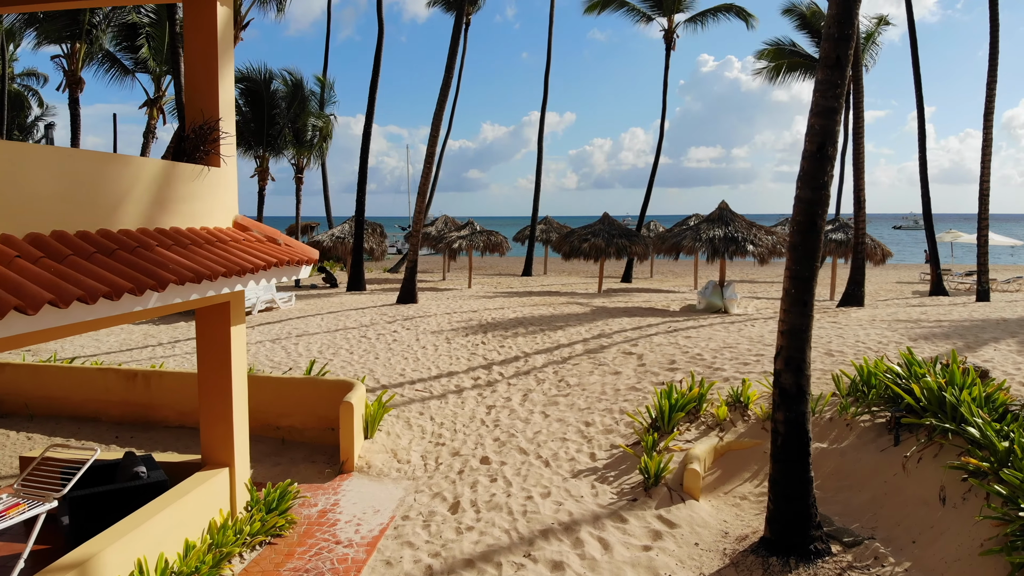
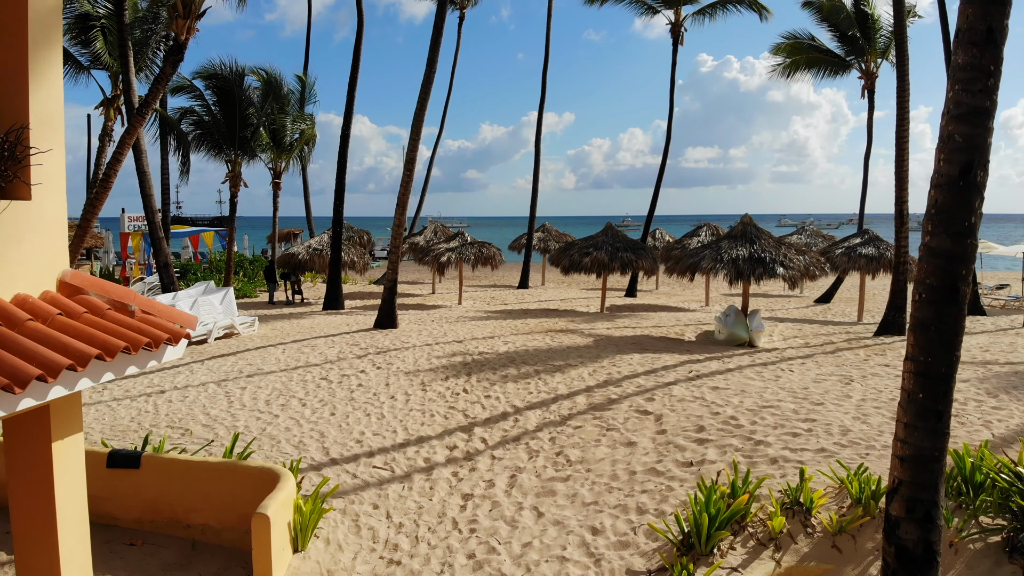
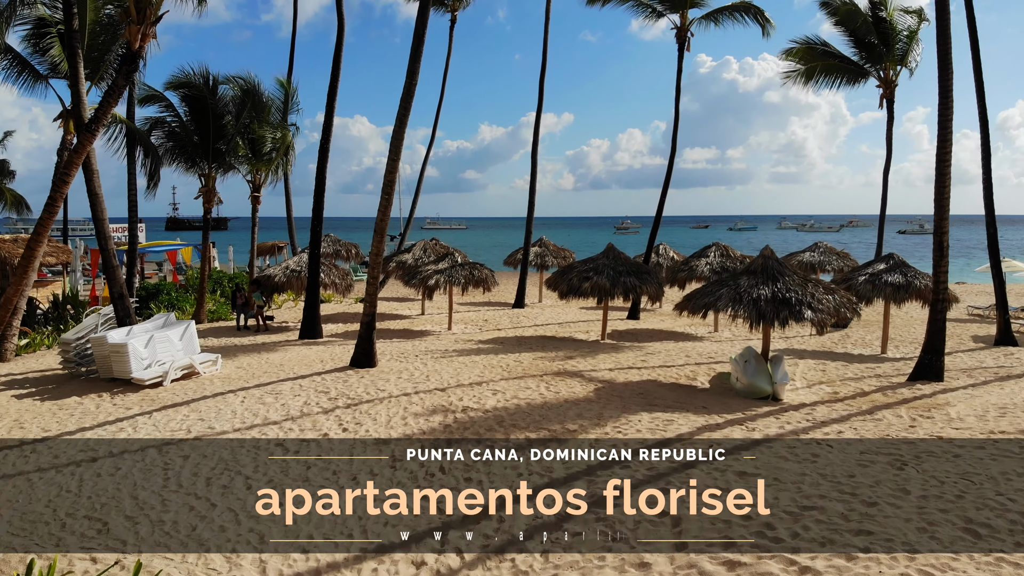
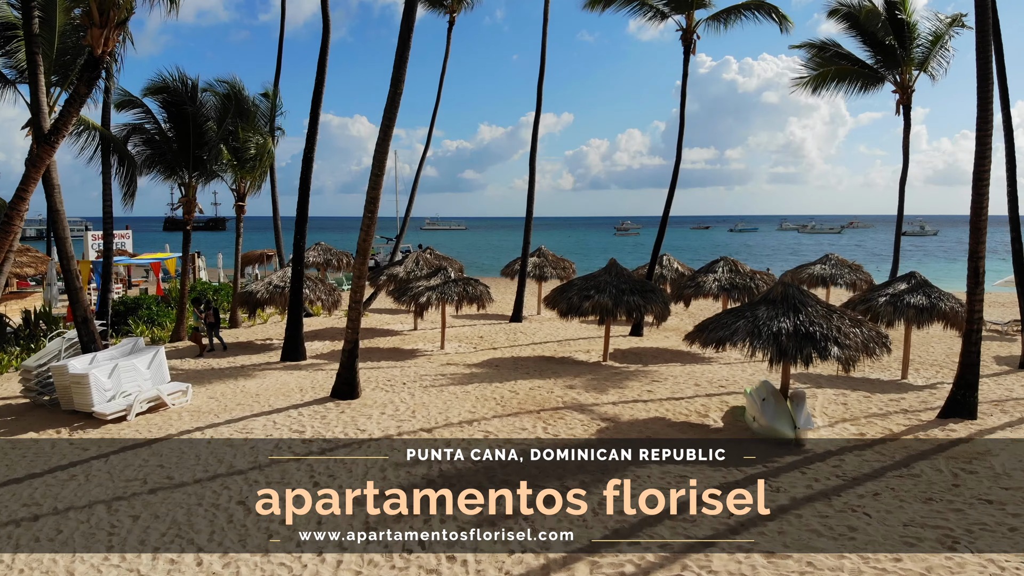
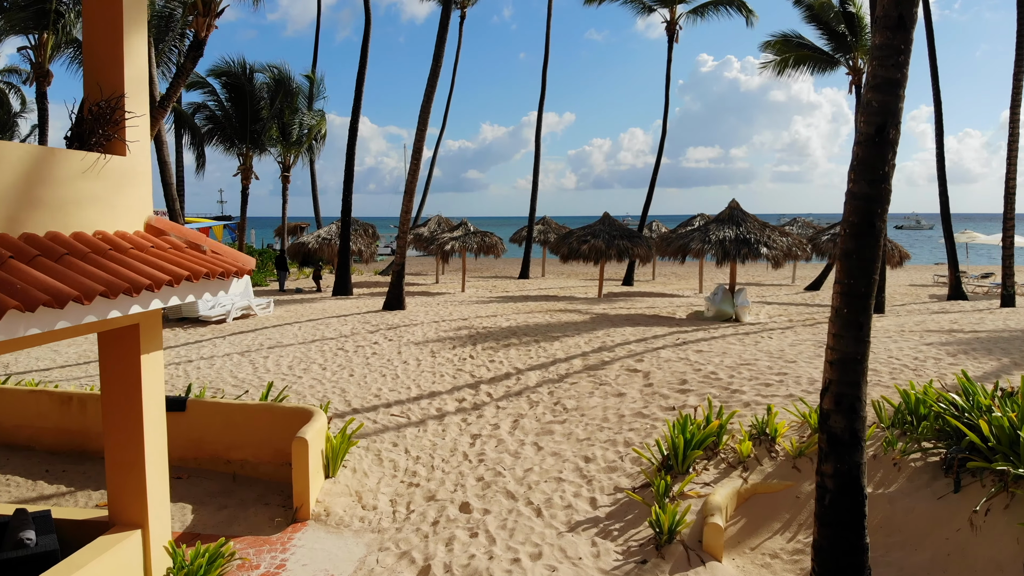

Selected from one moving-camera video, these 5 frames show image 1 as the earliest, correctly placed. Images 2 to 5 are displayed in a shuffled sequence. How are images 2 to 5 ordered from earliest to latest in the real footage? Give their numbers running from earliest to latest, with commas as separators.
5, 2, 3, 4
